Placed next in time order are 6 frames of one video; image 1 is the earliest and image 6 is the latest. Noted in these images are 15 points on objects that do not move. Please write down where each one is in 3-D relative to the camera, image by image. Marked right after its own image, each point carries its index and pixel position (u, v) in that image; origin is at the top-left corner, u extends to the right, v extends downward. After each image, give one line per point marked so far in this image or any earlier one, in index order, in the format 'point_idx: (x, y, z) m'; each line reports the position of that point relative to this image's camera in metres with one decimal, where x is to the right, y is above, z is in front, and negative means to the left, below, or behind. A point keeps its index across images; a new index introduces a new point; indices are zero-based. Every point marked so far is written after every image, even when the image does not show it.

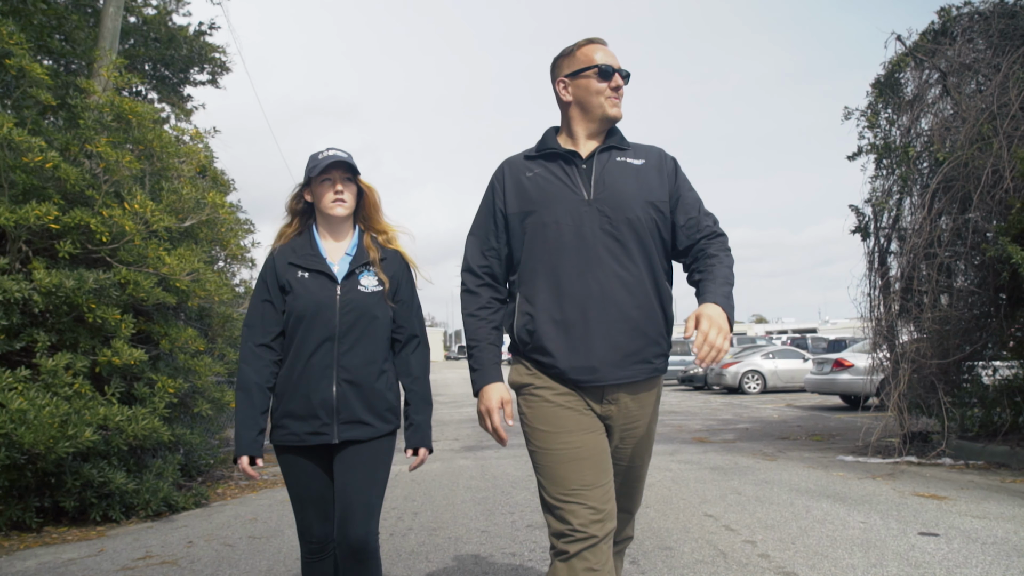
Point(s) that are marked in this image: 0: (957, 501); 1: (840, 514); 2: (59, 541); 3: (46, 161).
0: (+3.0, -1.4, +5.5) m
1: (+2.0, -1.4, +5.1) m
2: (-2.9, -1.6, +5.4) m
3: (-3.3, +0.9, +5.9) m
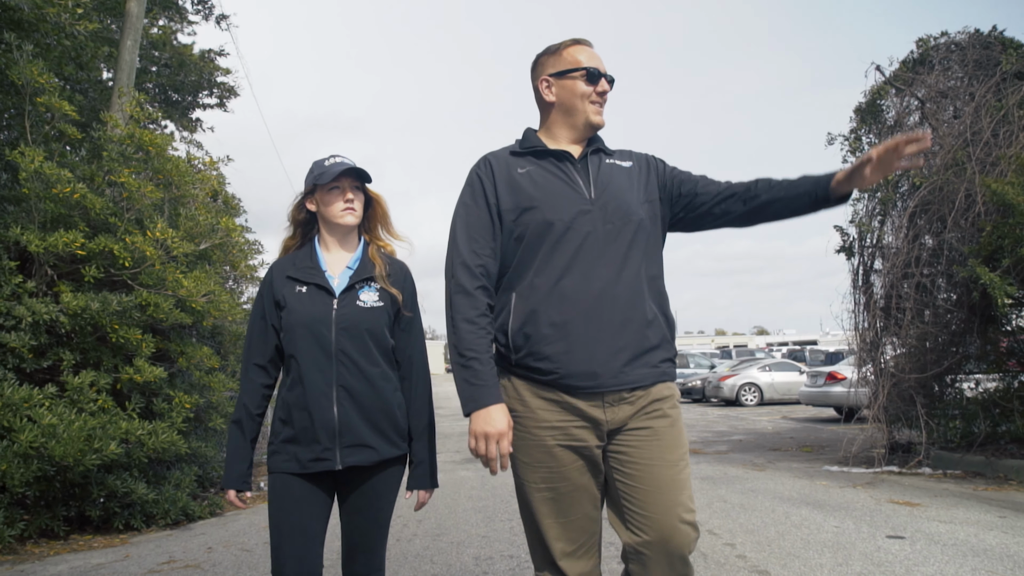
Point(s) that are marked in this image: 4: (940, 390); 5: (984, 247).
0: (+2.9, -1.6, +5.8) m
1: (+2.0, -1.5, +5.5) m
2: (-3.0, -1.8, +5.7) m
3: (-3.3, +0.7, +6.3) m
4: (+4.4, -1.1, +8.5) m
5: (+4.2, +0.4, +7.4) m
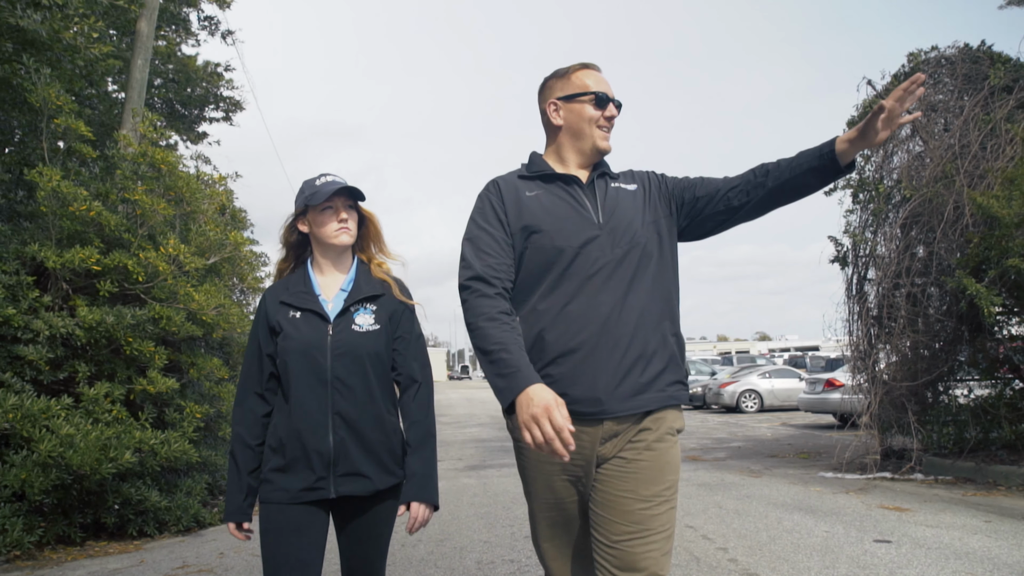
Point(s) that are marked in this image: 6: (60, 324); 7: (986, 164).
0: (+3.0, -1.6, +6.0) m
1: (+2.0, -1.6, +5.6) m
2: (-2.9, -1.9, +5.9) m
3: (-3.3, +0.6, +6.5) m
4: (+4.4, -1.2, +8.7) m
5: (+4.2, +0.3, +7.6) m
6: (-3.4, -0.3, +6.2) m
7: (+4.6, +1.2, +8.1) m
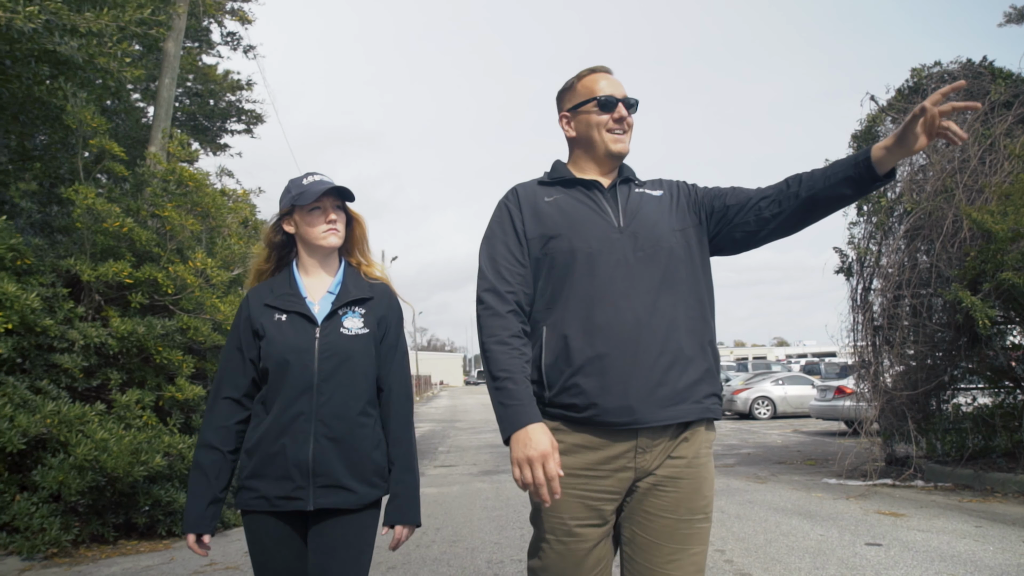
0: (+3.0, -1.7, +6.2) m
1: (+2.1, -1.7, +5.9) m
2: (-2.9, -2.0, +6.3) m
3: (-3.2, +0.5, +6.8) m
4: (+4.5, -1.3, +8.9) m
5: (+4.3, +0.2, +7.8) m
6: (-3.3, -0.4, +6.5) m
7: (+4.7, +1.1, +8.3) m
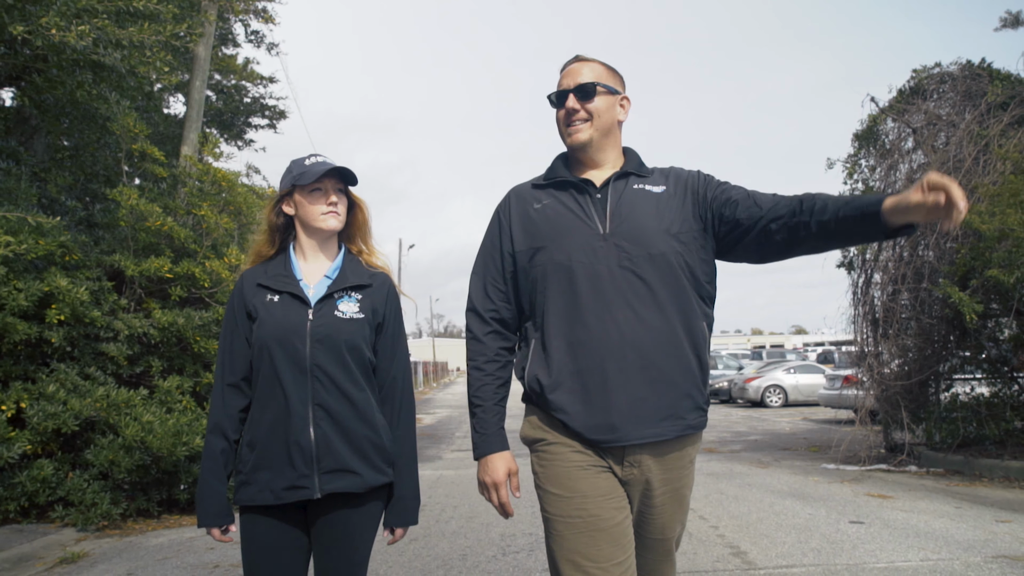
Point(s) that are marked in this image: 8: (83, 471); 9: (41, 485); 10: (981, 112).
0: (+3.1, -1.7, +6.6) m
1: (+2.2, -1.7, +6.3) m
2: (-2.8, -2.0, +6.8) m
3: (-3.1, +0.6, +7.3) m
4: (+4.7, -1.2, +9.3) m
5: (+4.4, +0.2, +8.1) m
6: (-3.2, -0.3, +7.1) m
7: (+4.9, +1.1, +8.6) m
8: (-3.5, -1.5, +6.7) m
9: (-3.7, -1.5, +6.4) m
10: (+5.1, +1.9, +8.9) m
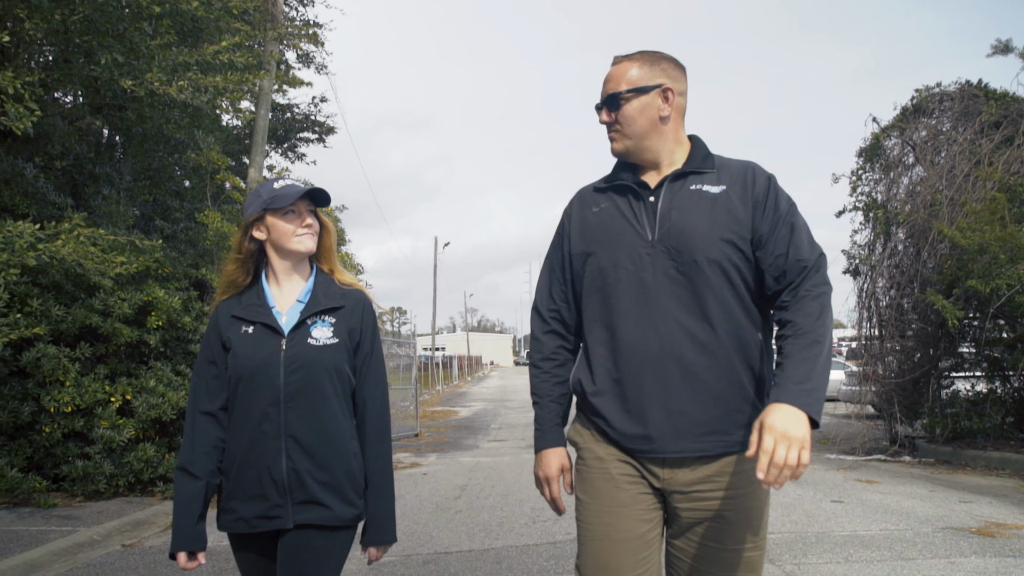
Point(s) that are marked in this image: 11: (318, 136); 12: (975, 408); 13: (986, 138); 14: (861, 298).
0: (+3.4, -1.8, +7.6) m
1: (+2.4, -1.8, +7.3) m
2: (-2.5, -2.1, +8.0) m
3: (-2.8, +0.5, +8.5) m
4: (+5.0, -1.3, +10.1) m
5: (+4.8, +0.1, +9.0) m
6: (-2.9, -0.4, +8.2) m
7: (+5.2, +1.1, +9.4) m
8: (-3.2, -1.6, +7.9) m
9: (-3.4, -1.6, +7.6) m
10: (+5.4, +1.8, +9.7) m
11: (-4.1, +3.2, +17.2) m
12: (+5.4, -1.4, +9.8) m
13: (+5.5, +1.7, +9.7) m
14: (+4.3, -0.2, +10.3) m
